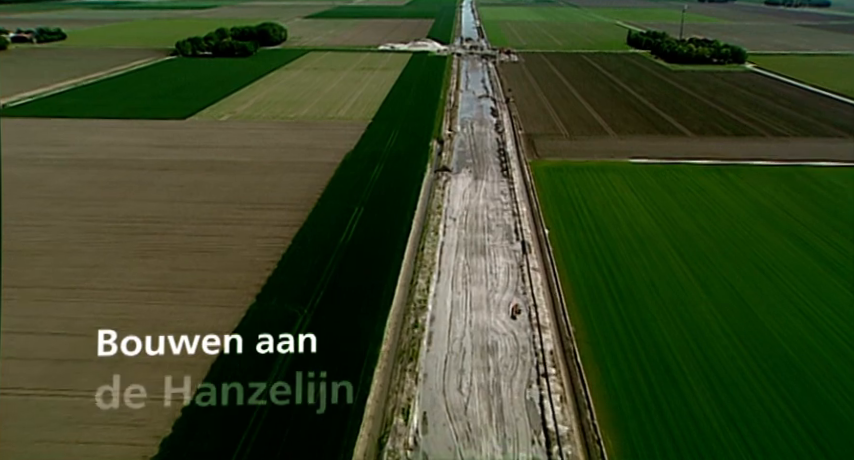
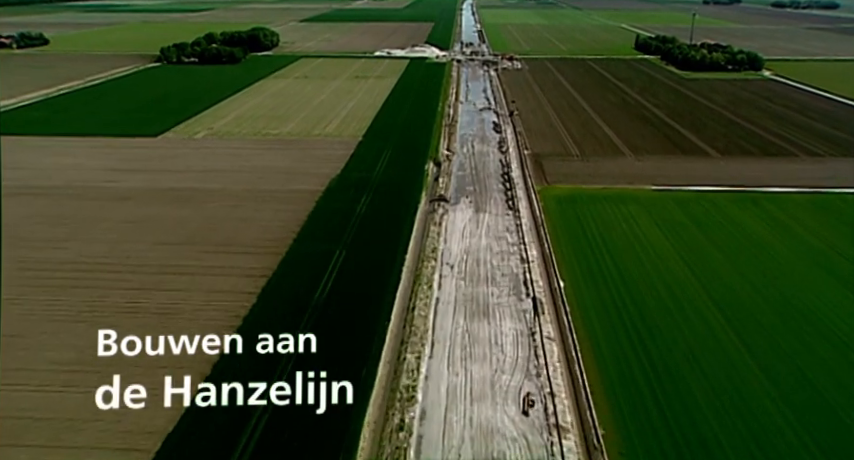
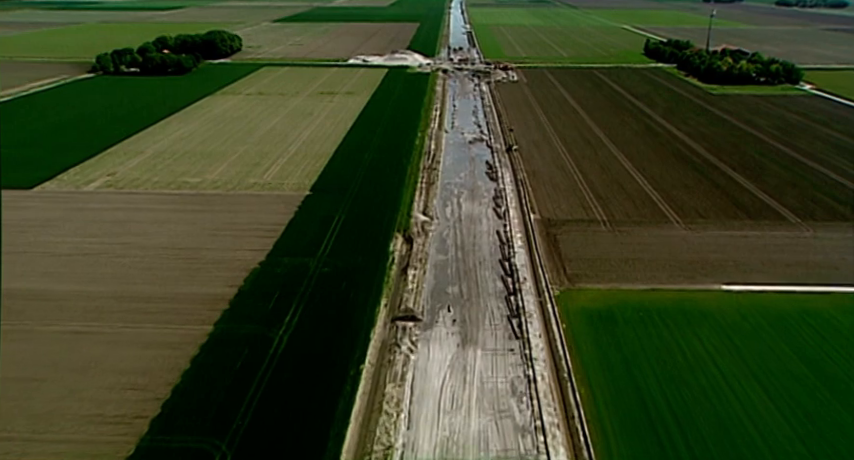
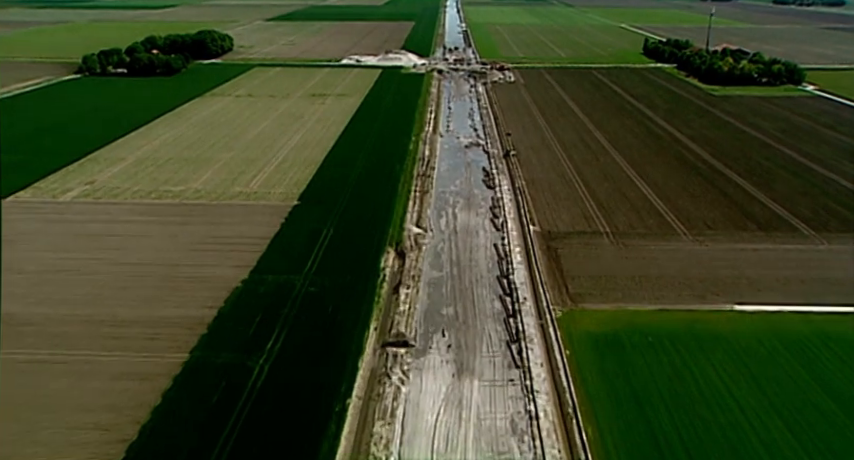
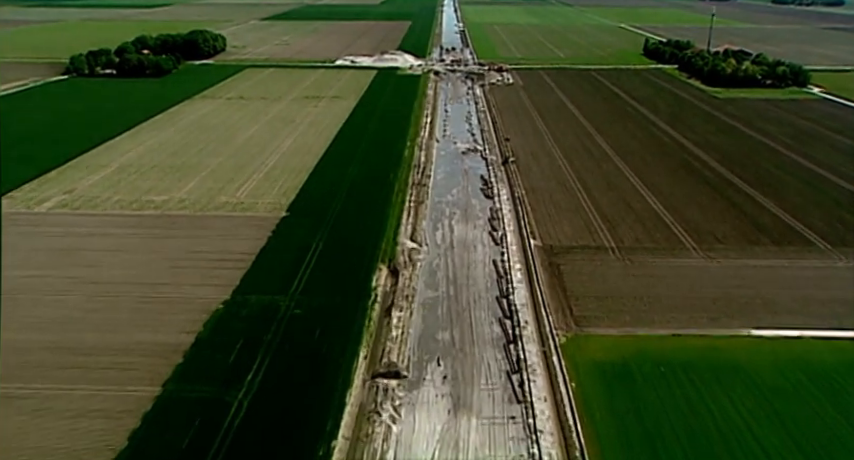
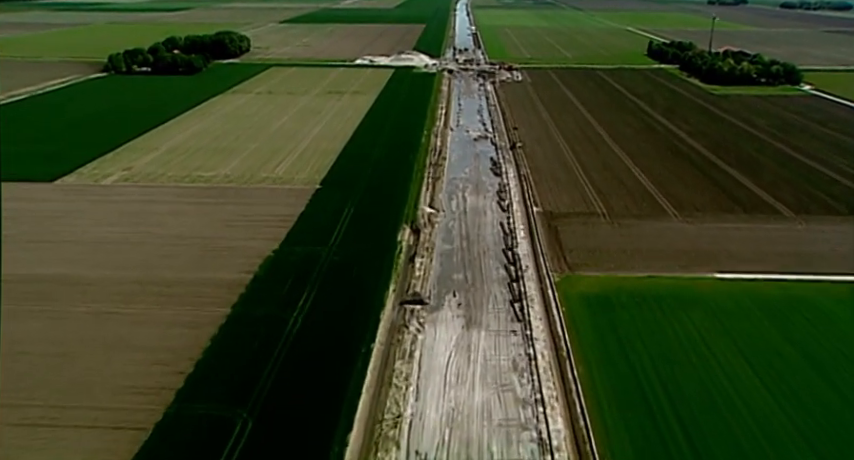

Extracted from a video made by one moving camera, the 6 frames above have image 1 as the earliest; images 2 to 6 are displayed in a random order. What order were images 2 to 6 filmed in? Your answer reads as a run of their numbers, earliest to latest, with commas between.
2, 6, 3, 4, 5
